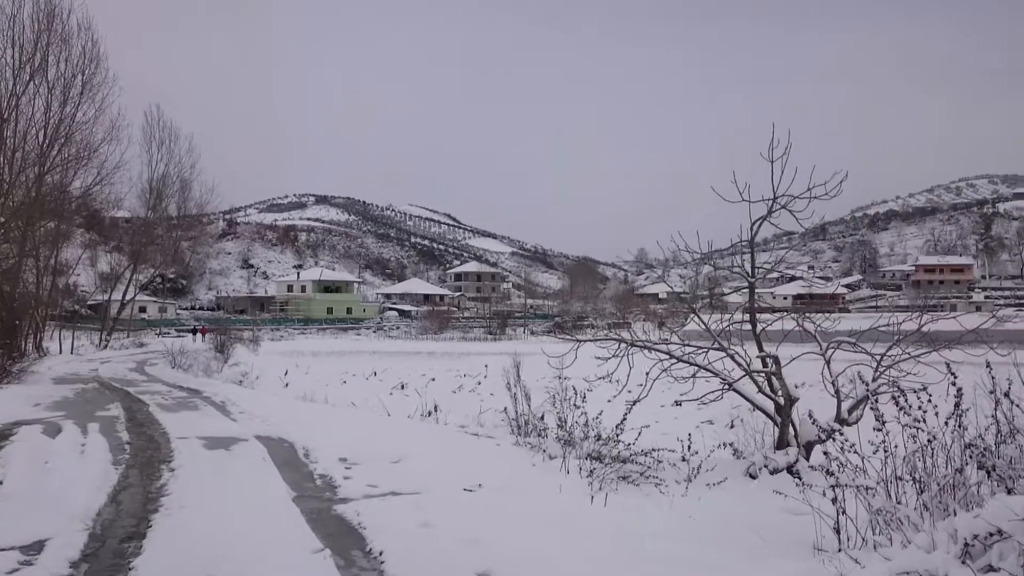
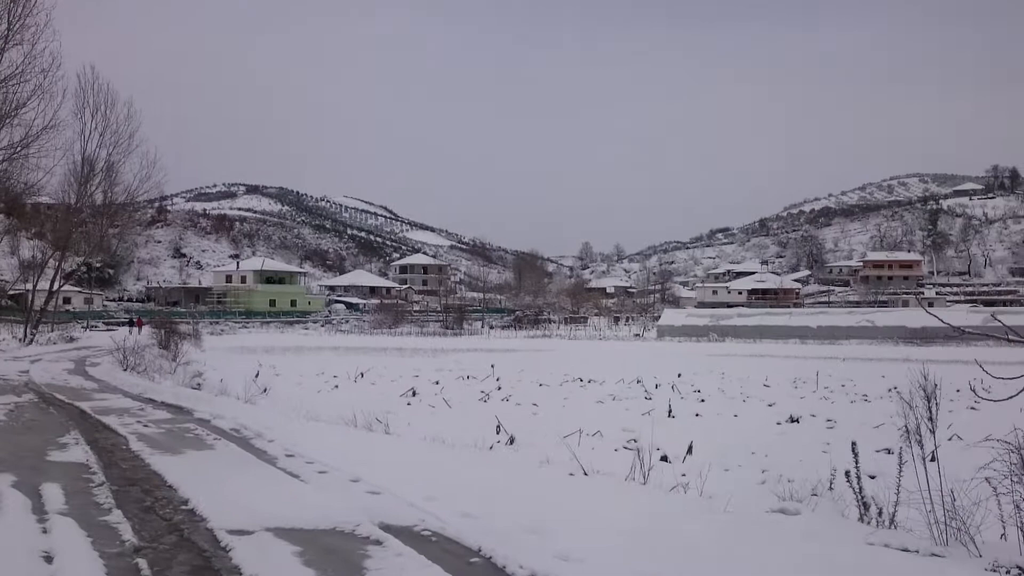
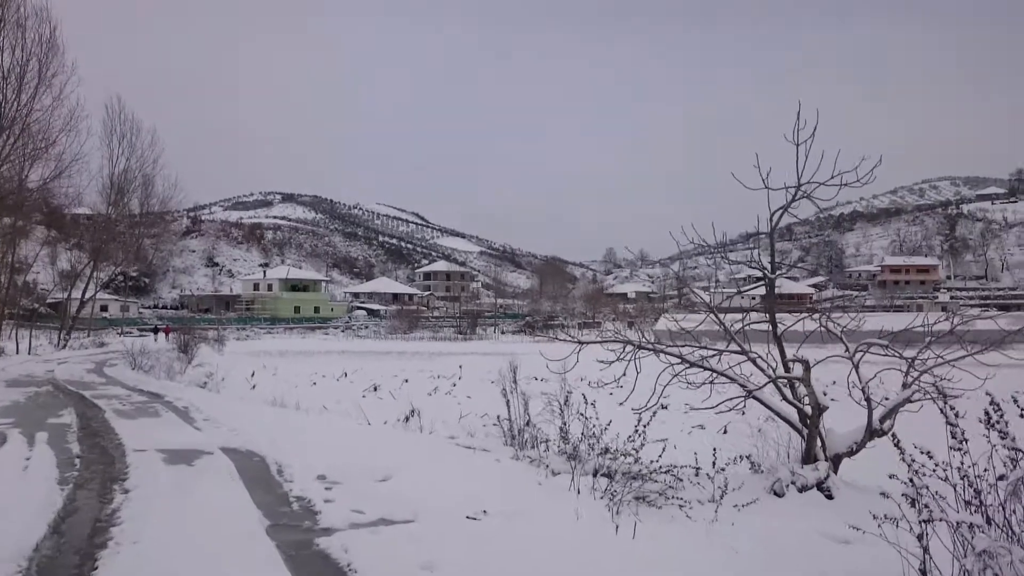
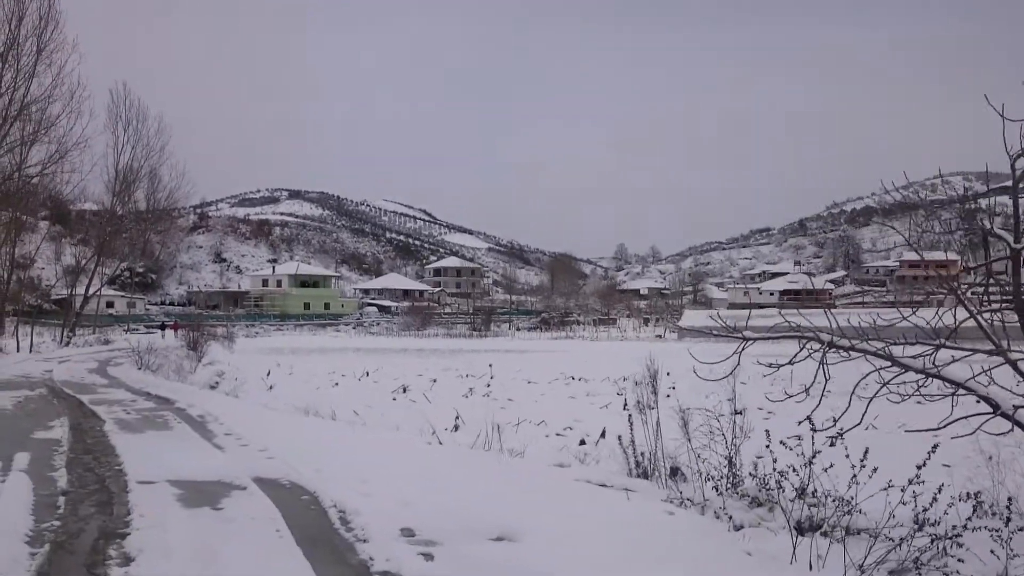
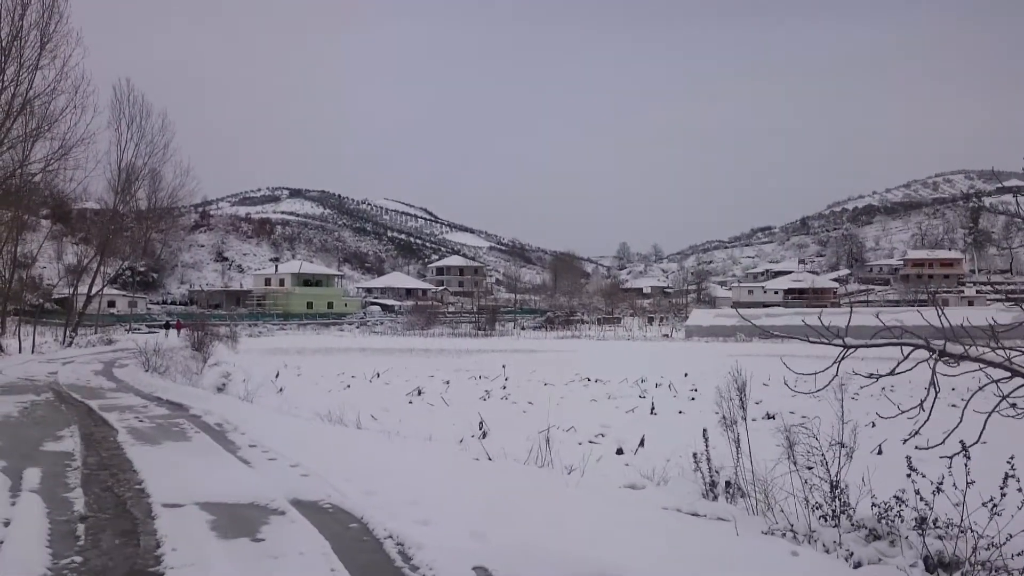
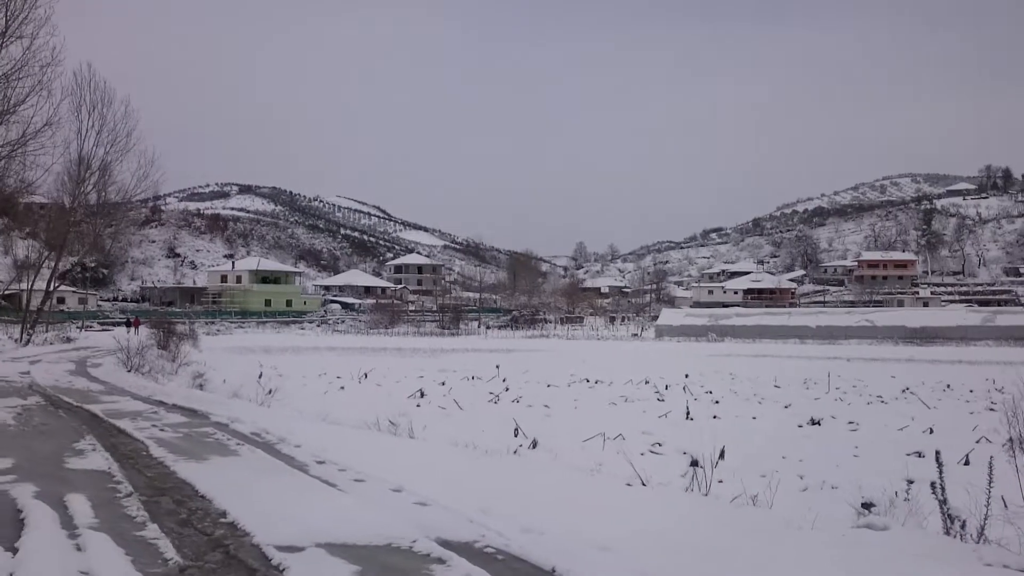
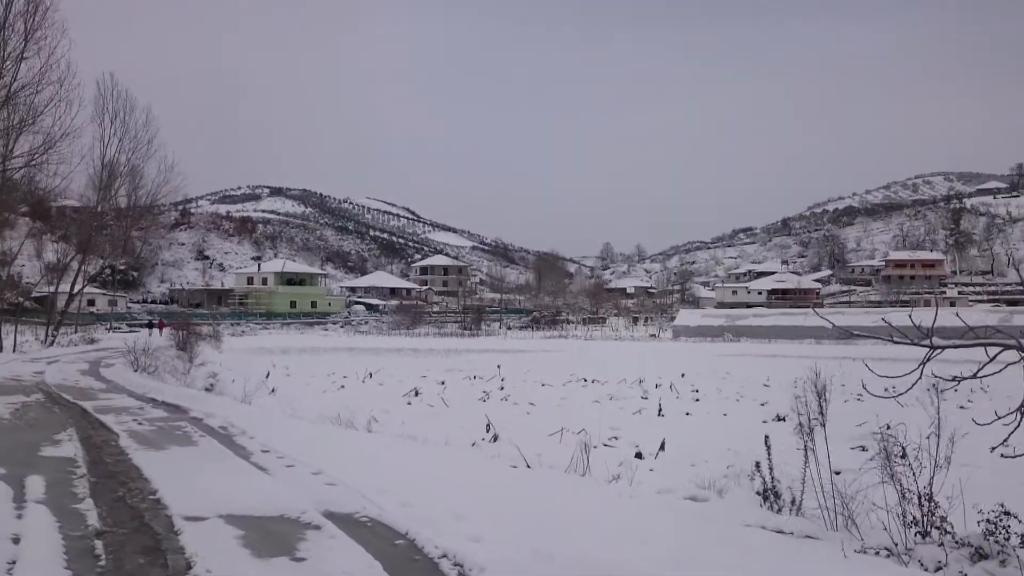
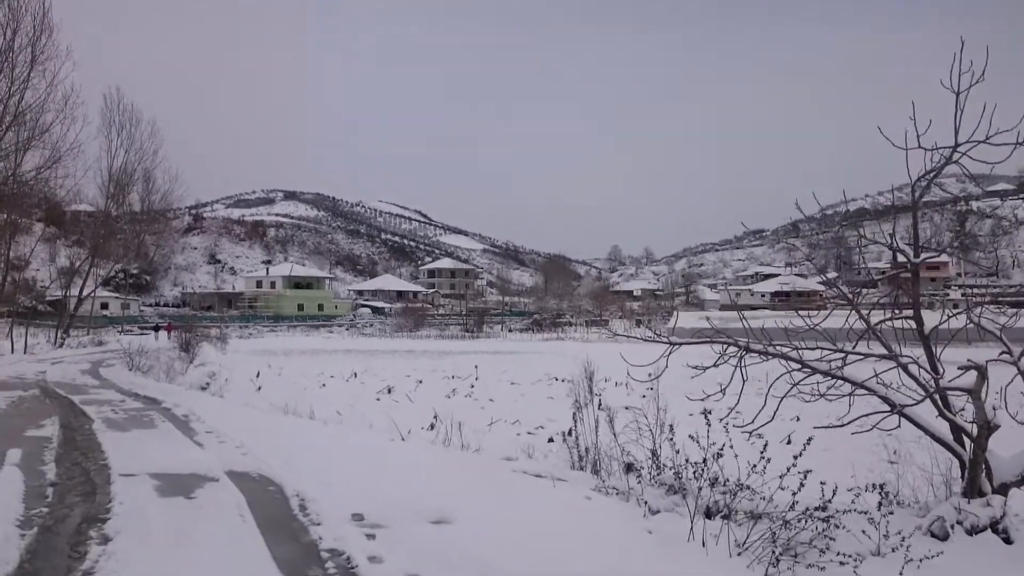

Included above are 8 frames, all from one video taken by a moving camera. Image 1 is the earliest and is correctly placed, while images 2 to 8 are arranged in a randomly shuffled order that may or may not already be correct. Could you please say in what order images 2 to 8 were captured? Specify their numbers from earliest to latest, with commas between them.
3, 8, 4, 5, 7, 2, 6
